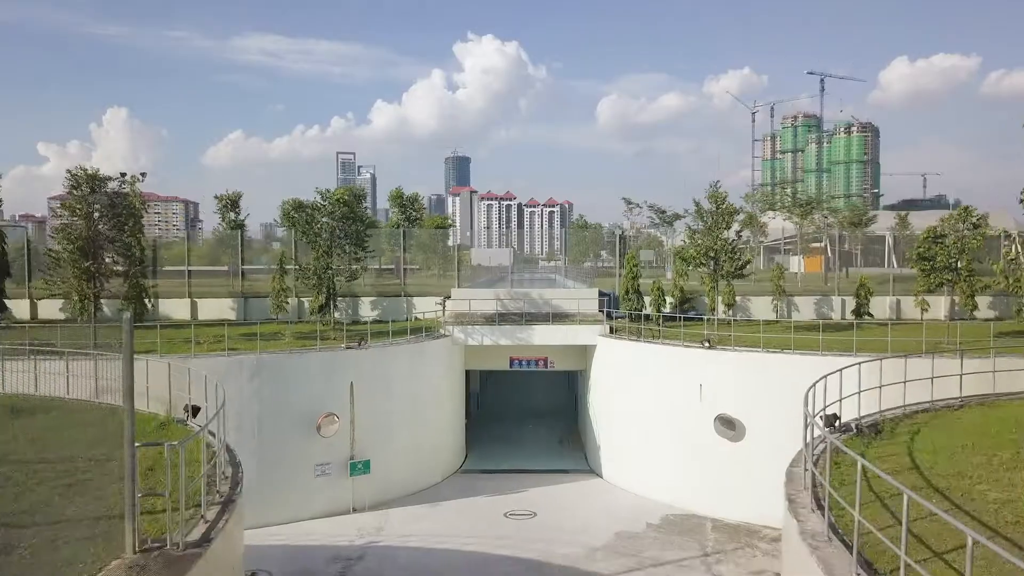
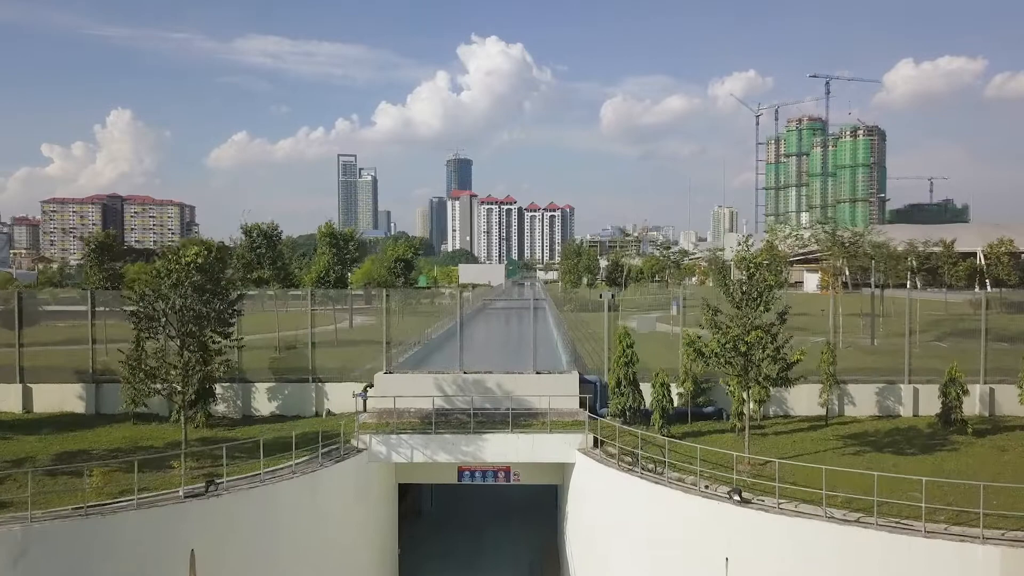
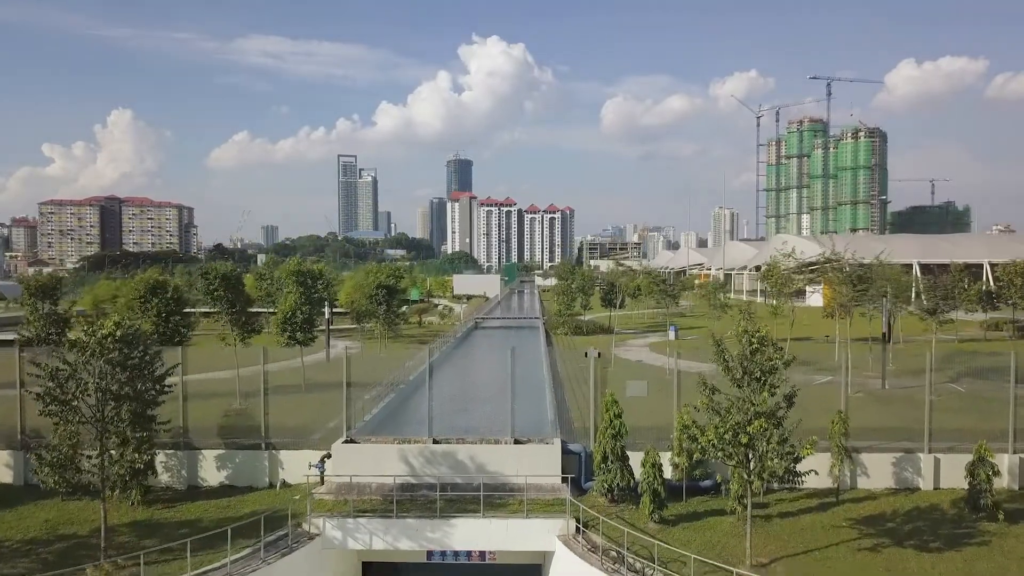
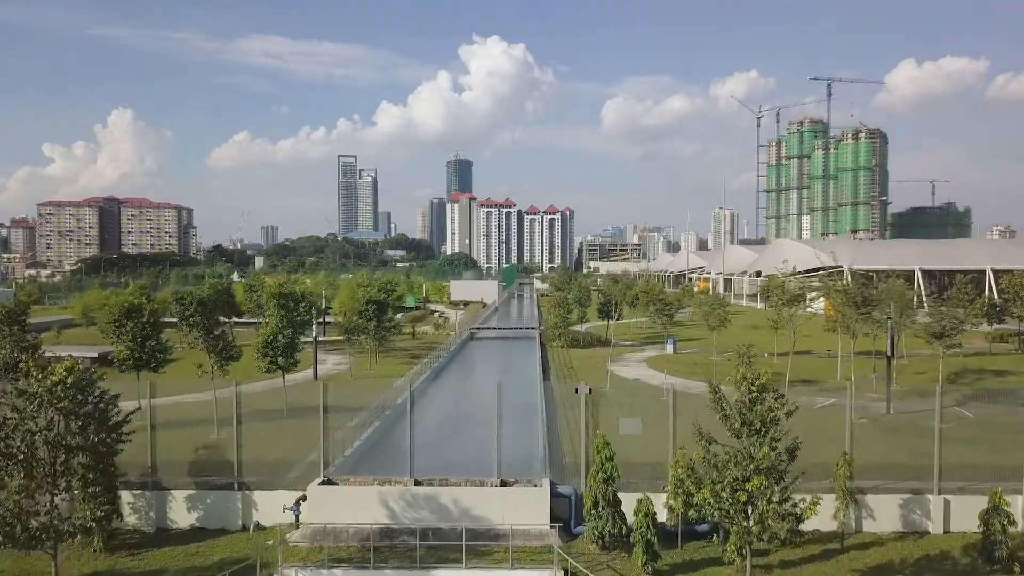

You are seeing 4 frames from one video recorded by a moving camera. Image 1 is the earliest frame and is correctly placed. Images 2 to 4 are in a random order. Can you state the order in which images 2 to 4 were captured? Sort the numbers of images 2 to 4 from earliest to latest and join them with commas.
2, 3, 4
